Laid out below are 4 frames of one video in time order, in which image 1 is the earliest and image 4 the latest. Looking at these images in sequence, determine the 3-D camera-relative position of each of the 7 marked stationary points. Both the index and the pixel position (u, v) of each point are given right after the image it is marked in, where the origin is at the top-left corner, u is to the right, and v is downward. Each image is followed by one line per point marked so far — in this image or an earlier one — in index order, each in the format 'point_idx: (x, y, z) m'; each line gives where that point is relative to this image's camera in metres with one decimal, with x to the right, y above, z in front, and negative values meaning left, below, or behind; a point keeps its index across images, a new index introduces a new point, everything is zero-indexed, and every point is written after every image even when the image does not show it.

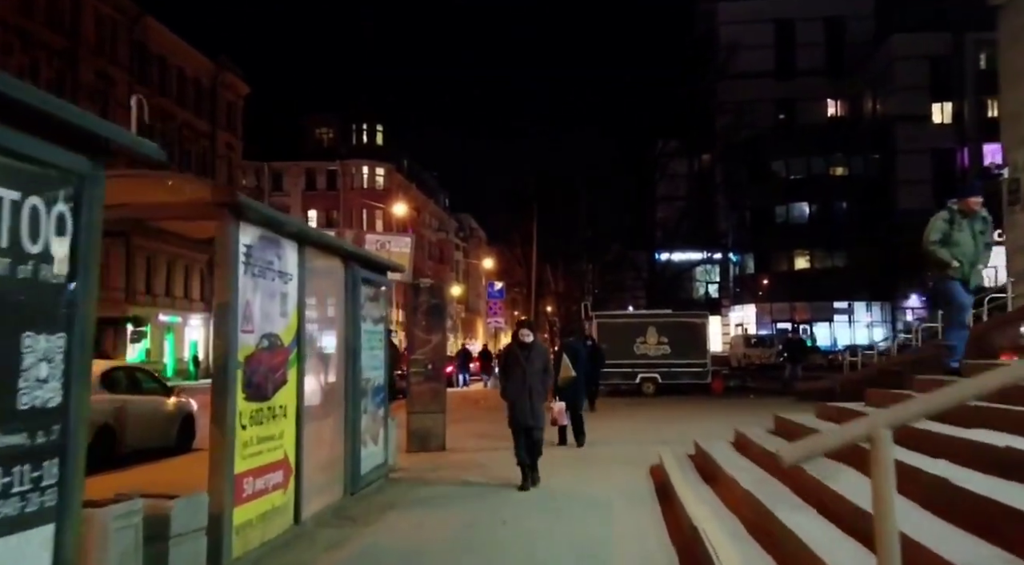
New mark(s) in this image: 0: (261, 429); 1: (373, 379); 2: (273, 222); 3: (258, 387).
0: (-1.8, -1.0, +7.4) m
1: (-1.4, -1.0, +10.8) m
2: (-1.7, +0.4, +7.4) m
3: (-1.8, -0.7, +7.3) m
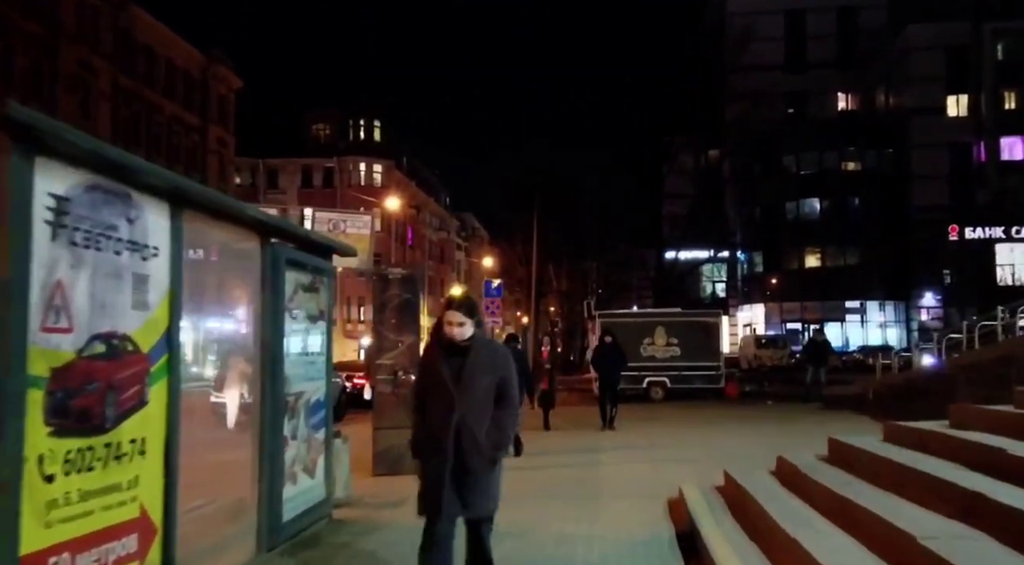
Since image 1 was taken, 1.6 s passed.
0: (-1.9, -0.9, +4.9) m
1: (-1.6, -0.9, +8.3) m
2: (-1.8, +0.6, +4.9) m
3: (-1.9, -0.6, +4.8) m
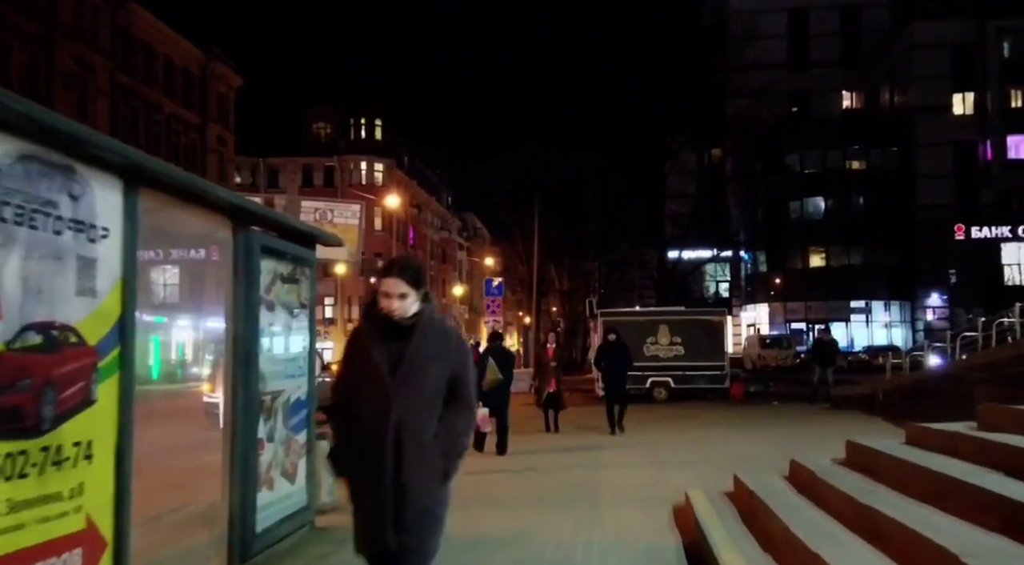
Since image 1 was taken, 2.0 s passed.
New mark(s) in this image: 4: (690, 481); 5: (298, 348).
0: (-2.0, -0.8, +4.3) m
1: (-1.6, -0.8, +7.7) m
2: (-1.9, +0.6, +4.3) m
3: (-2.0, -0.5, +4.2) m
4: (+2.0, -2.2, +11.8) m
5: (-1.6, -0.5, +8.0) m
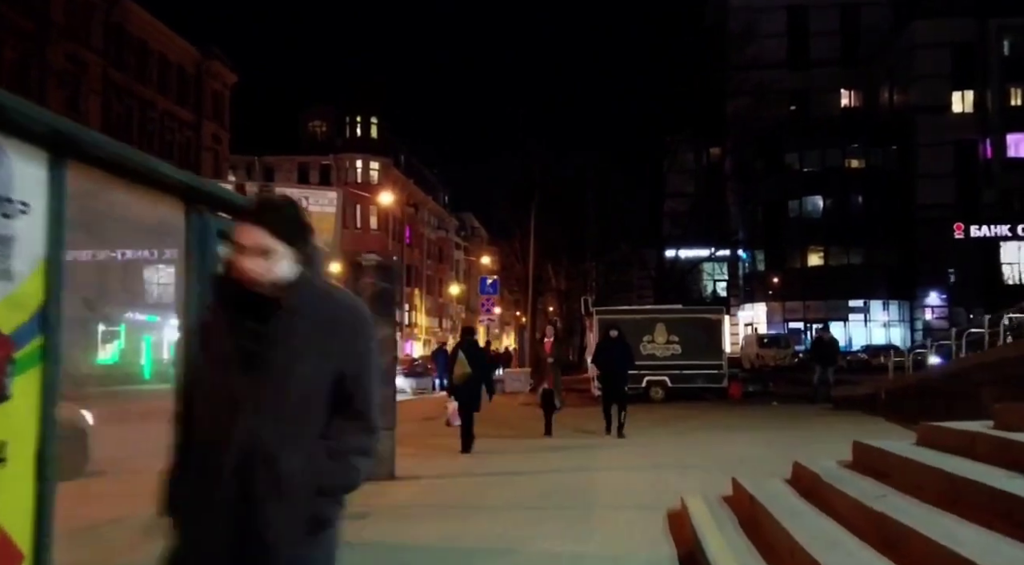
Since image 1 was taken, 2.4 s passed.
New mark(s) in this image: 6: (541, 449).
0: (-2.1, -0.7, +3.7) m
1: (-1.8, -0.7, +7.1) m
2: (-2.0, +0.7, +3.8) m
3: (-2.1, -0.4, +3.7) m
4: (+1.8, -2.1, +11.2) m
5: (-1.7, -0.4, +7.5) m
6: (+0.4, -2.4, +15.6) m
